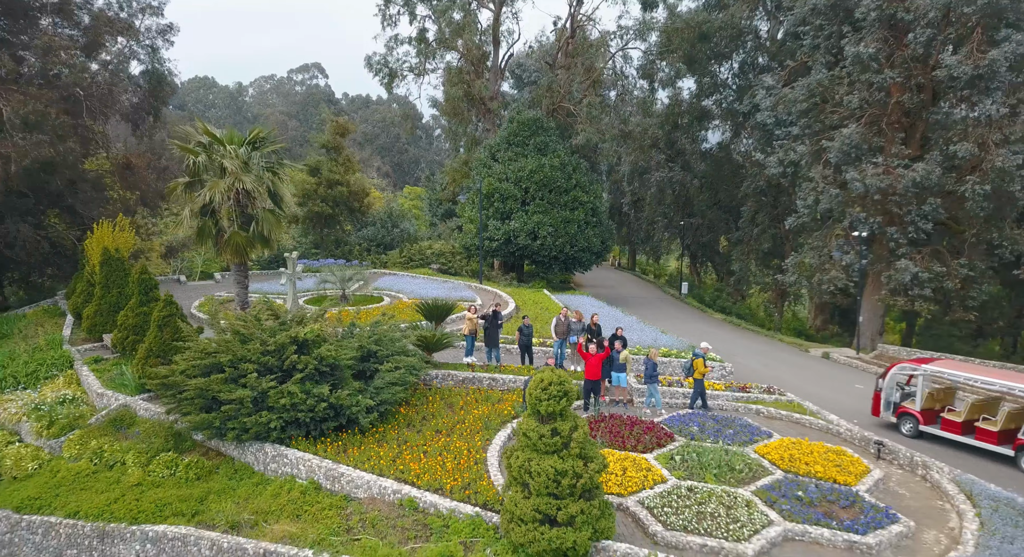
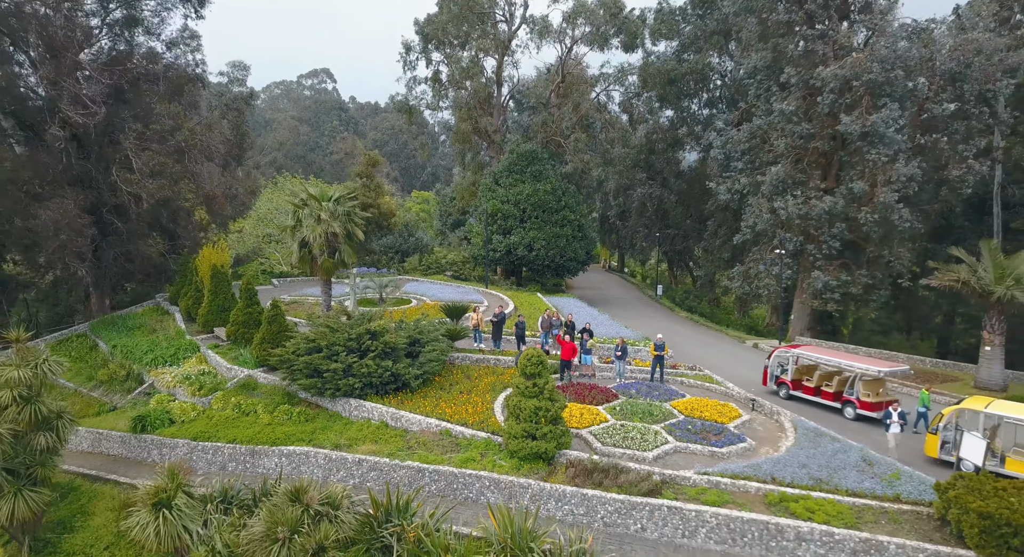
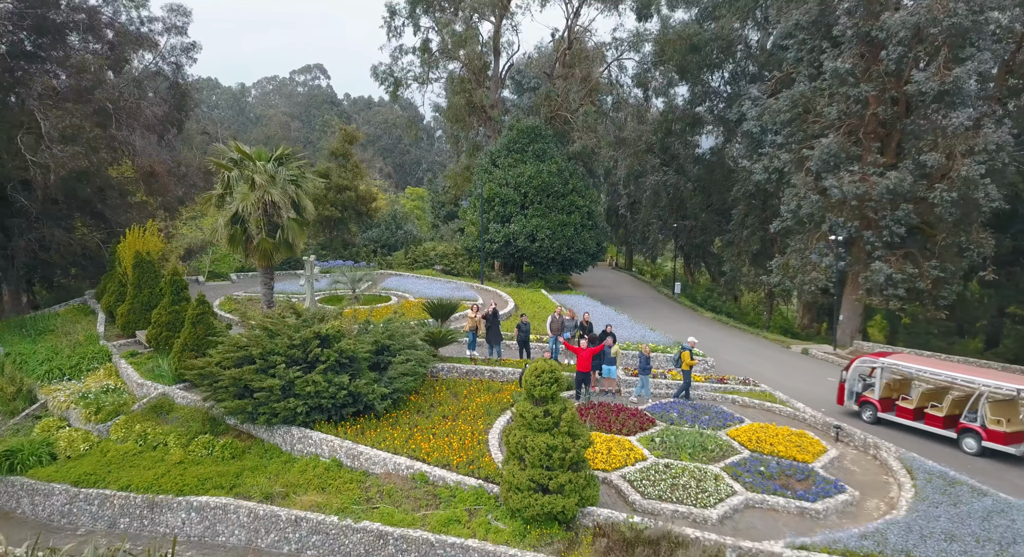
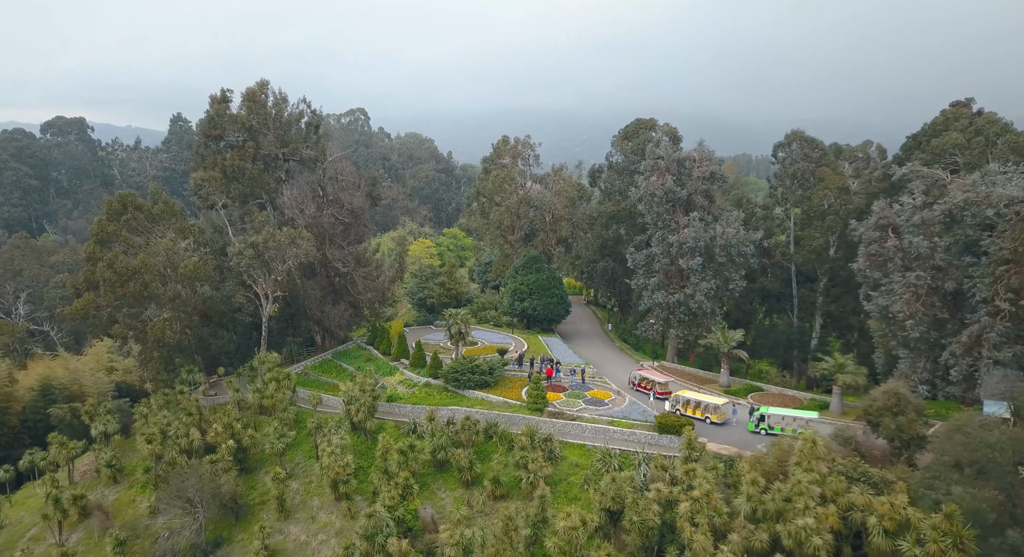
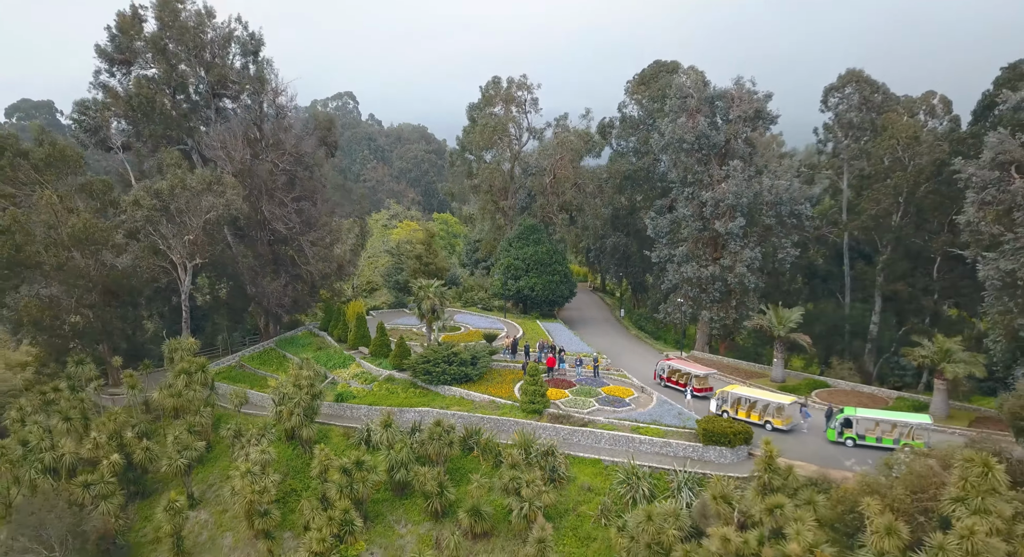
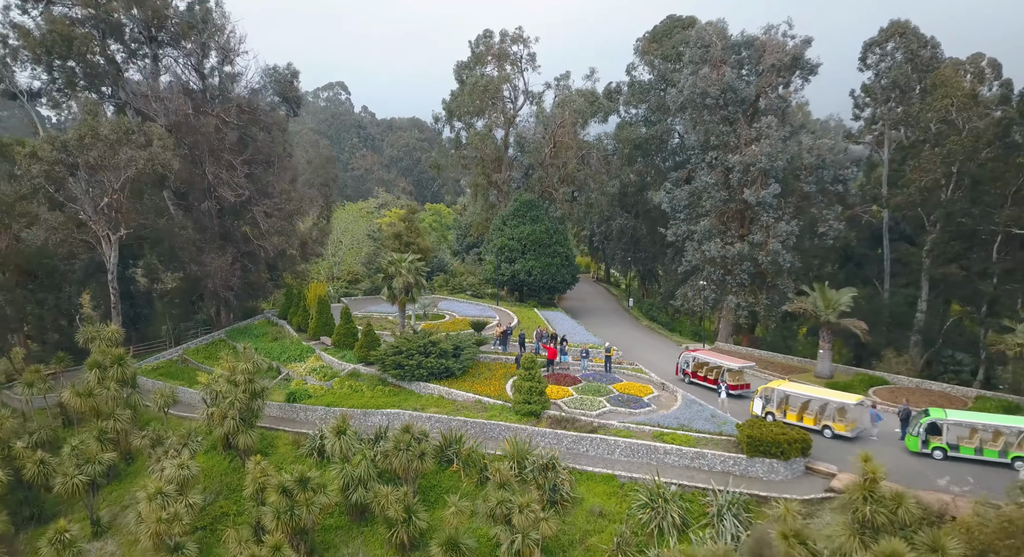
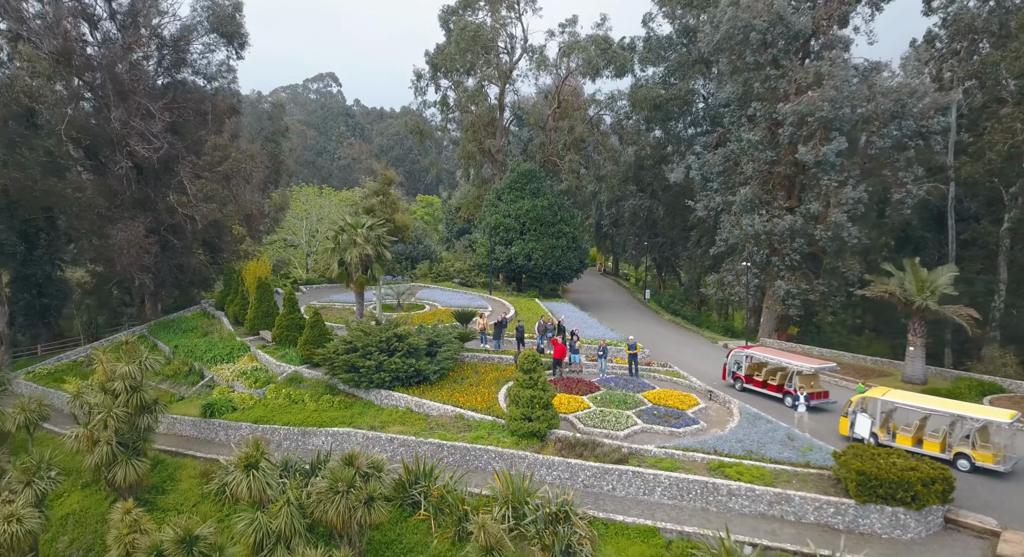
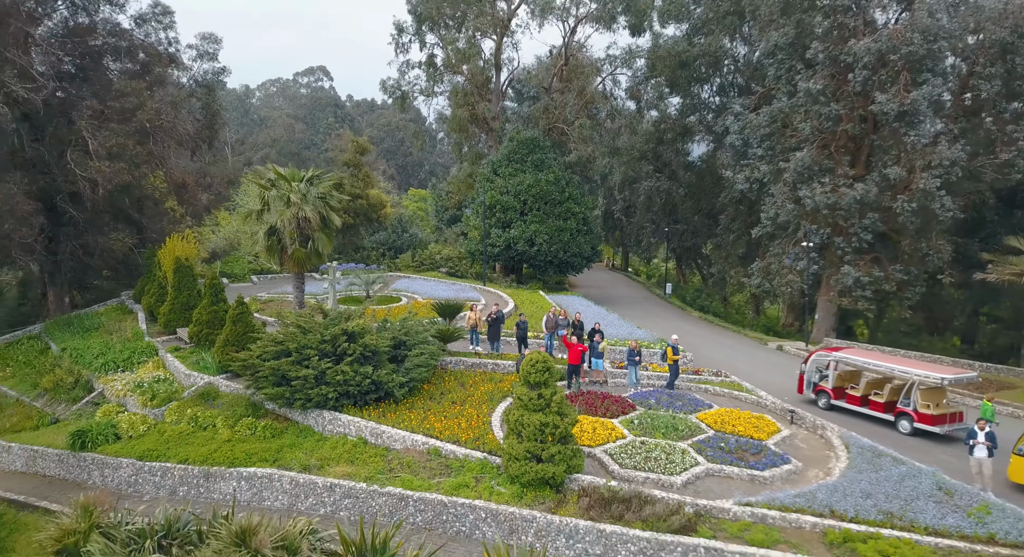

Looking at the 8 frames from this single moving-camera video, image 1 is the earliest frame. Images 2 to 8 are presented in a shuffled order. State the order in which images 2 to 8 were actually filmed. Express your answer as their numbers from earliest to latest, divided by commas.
3, 8, 2, 7, 6, 5, 4
